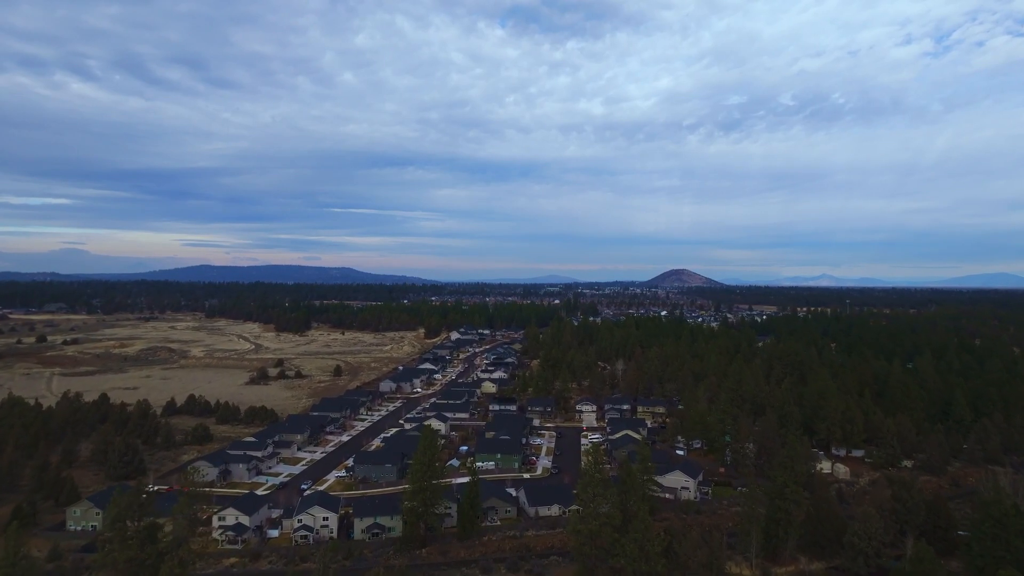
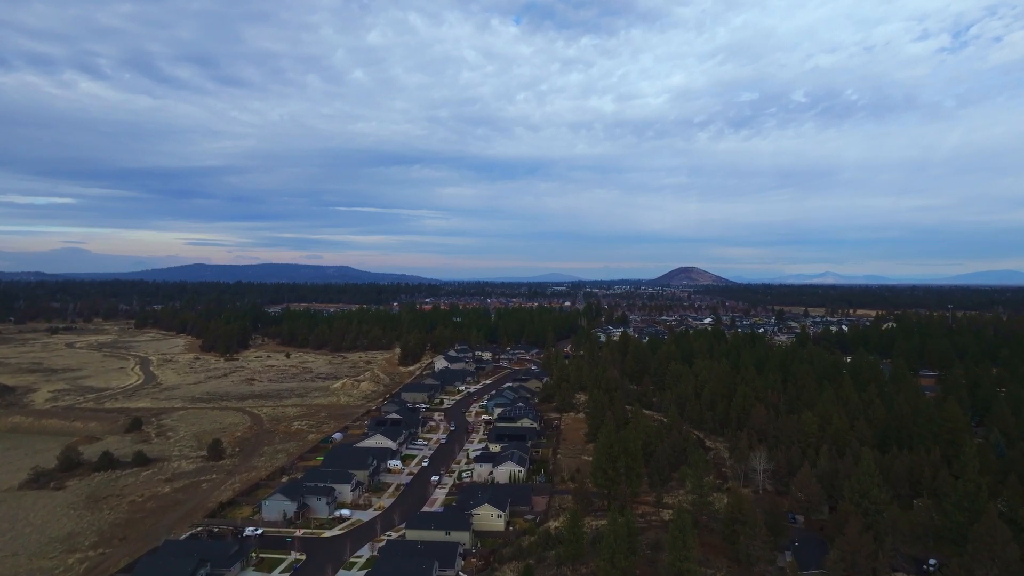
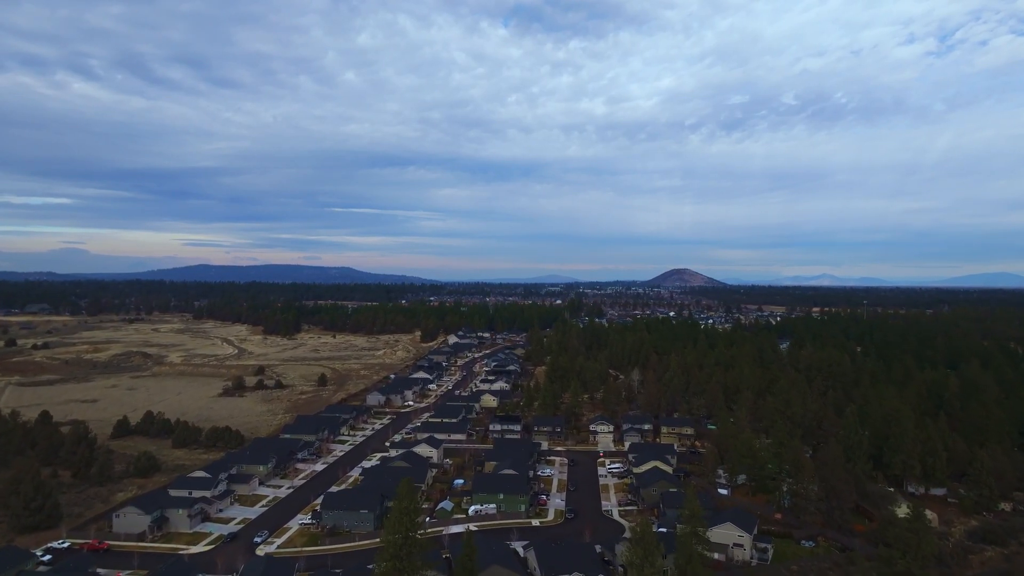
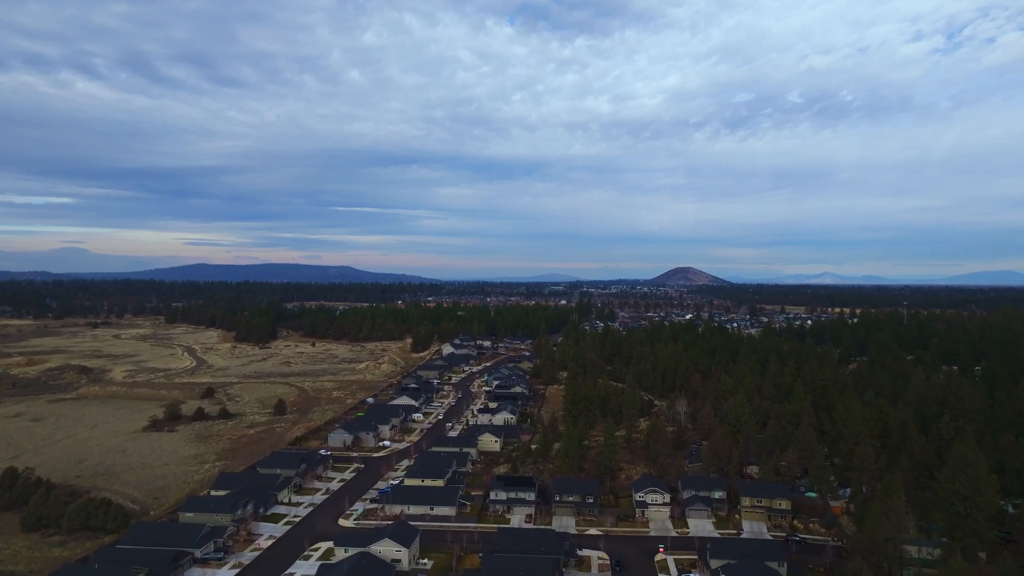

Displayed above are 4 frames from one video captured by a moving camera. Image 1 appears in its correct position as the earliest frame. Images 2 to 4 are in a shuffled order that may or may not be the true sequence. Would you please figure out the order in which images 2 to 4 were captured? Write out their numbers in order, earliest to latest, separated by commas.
3, 4, 2
